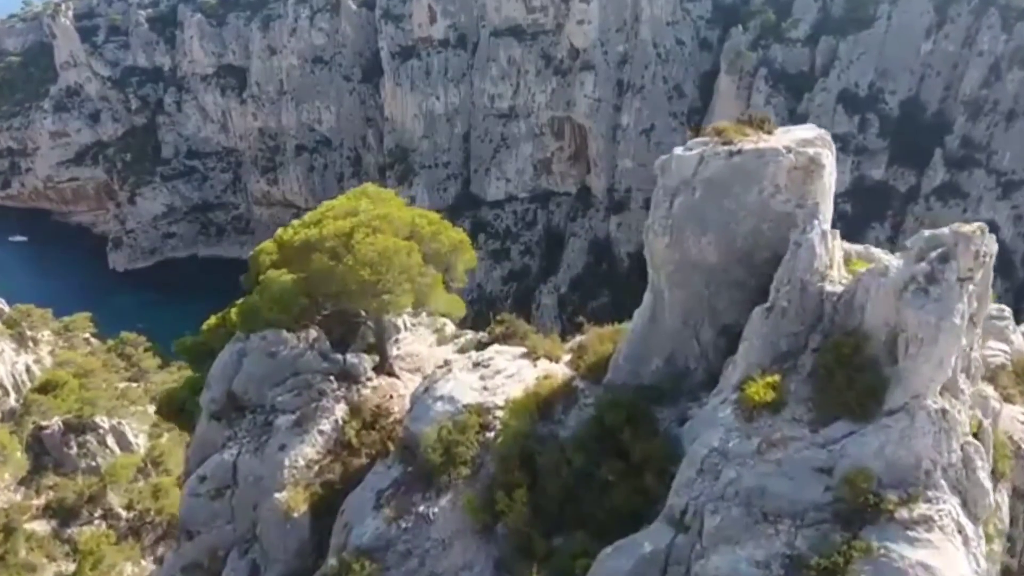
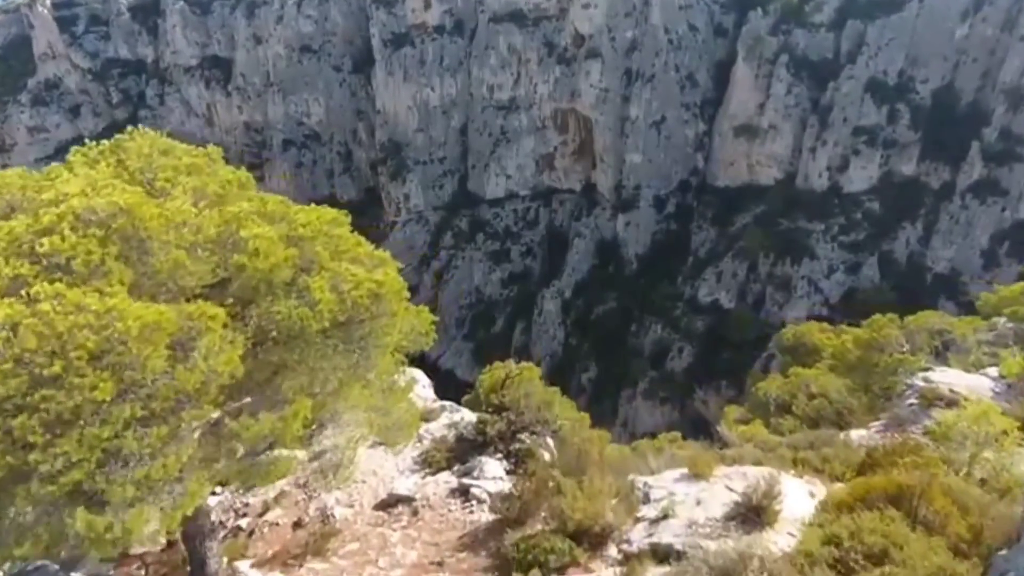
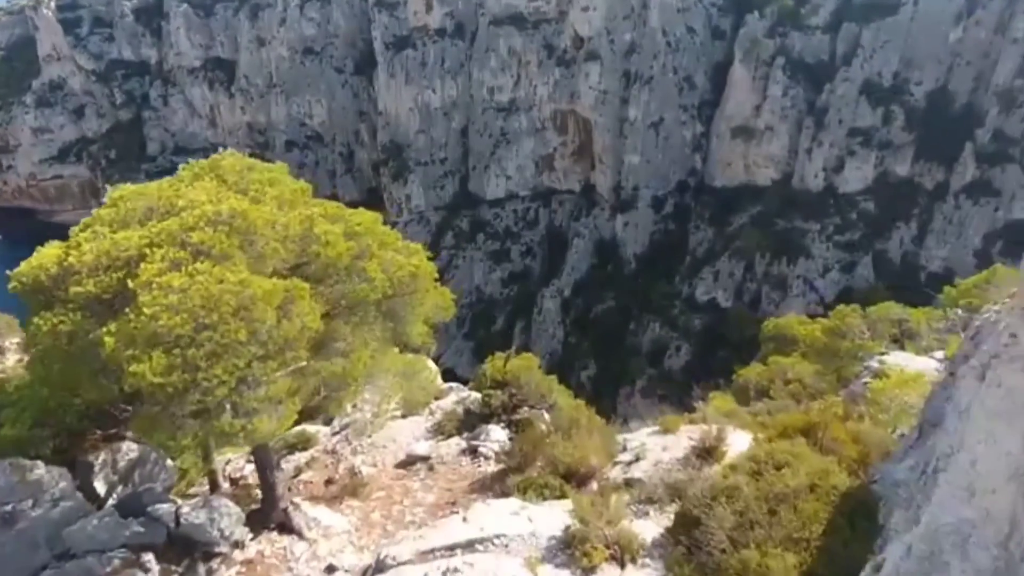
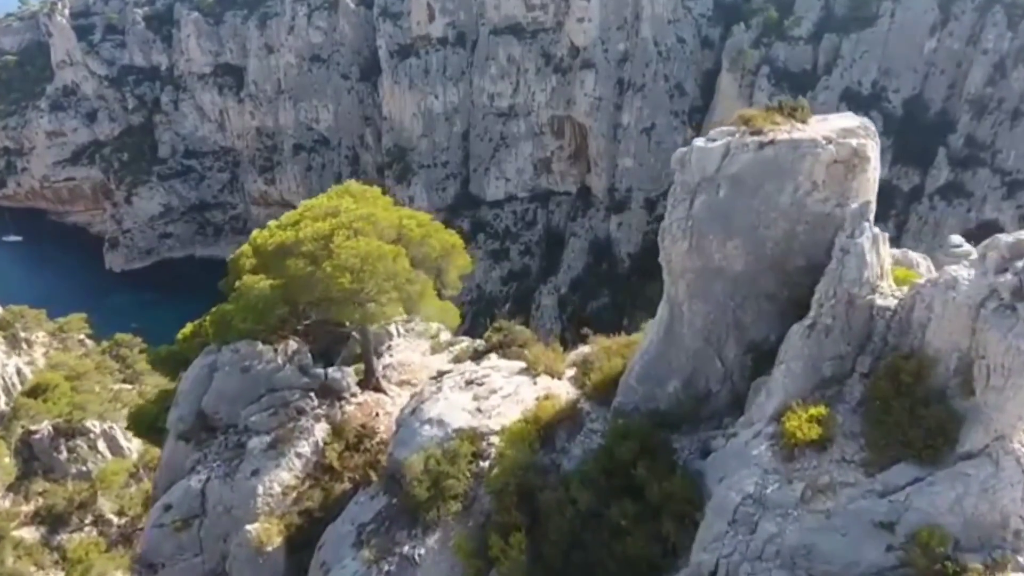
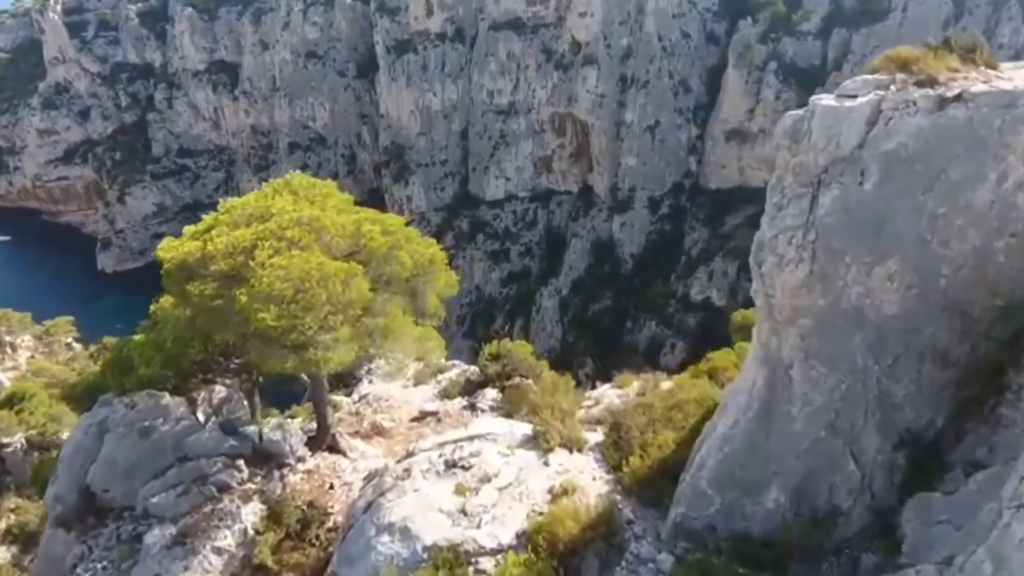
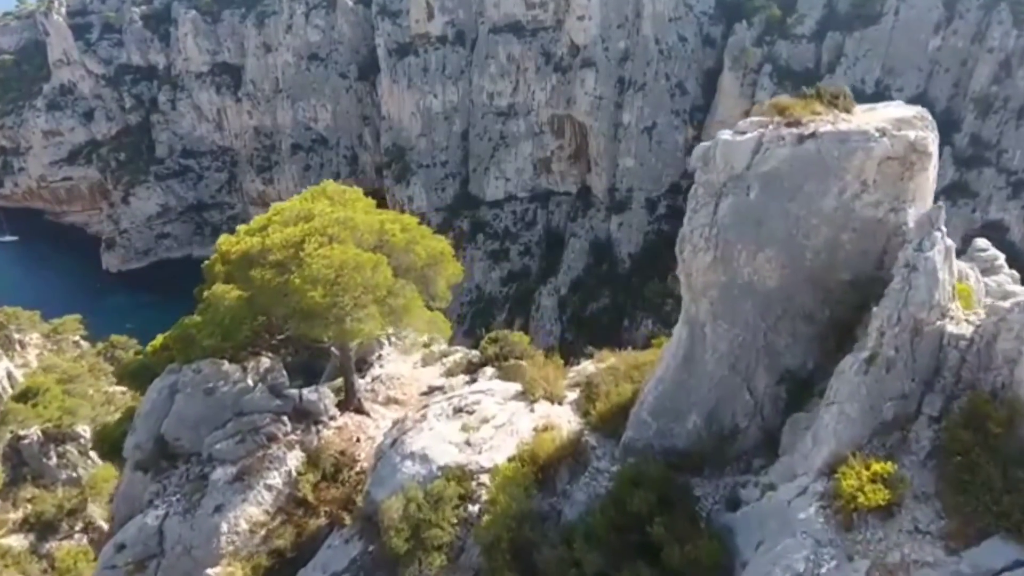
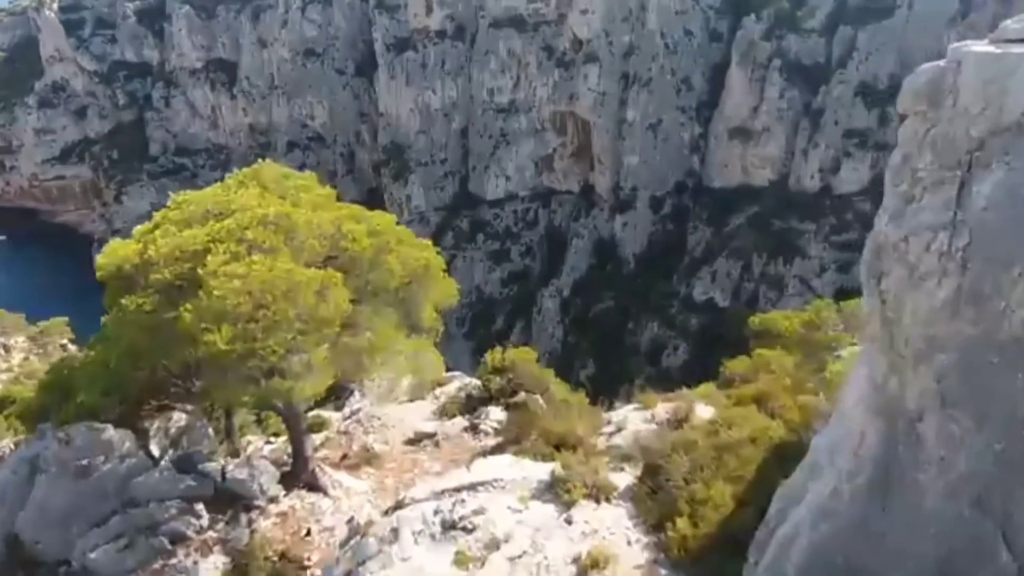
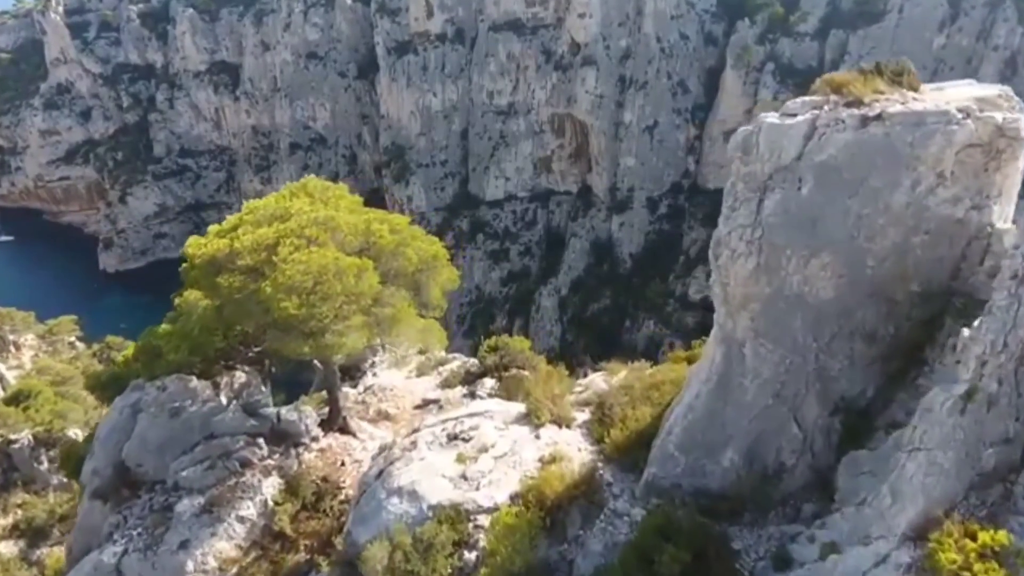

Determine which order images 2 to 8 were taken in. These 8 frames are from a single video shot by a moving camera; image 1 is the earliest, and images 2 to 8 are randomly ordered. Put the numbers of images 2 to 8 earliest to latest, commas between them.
4, 6, 8, 5, 7, 3, 2
